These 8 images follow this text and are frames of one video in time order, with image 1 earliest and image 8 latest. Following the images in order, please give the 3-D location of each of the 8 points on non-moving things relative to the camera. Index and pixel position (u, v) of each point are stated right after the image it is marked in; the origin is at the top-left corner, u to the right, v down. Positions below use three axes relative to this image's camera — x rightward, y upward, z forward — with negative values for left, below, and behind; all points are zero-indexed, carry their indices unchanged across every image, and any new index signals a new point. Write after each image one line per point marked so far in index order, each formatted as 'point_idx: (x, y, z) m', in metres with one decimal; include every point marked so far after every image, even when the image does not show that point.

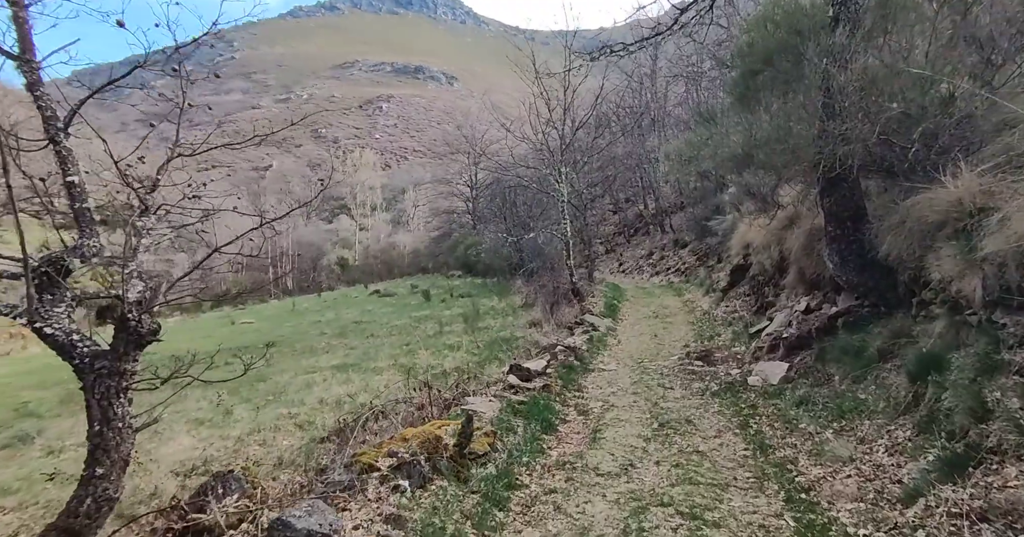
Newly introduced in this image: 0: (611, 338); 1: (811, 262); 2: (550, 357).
0: (+1.9, -1.4, +12.0) m
1: (+4.4, +0.1, +9.1) m
2: (+0.5, -1.3, +9.0) m
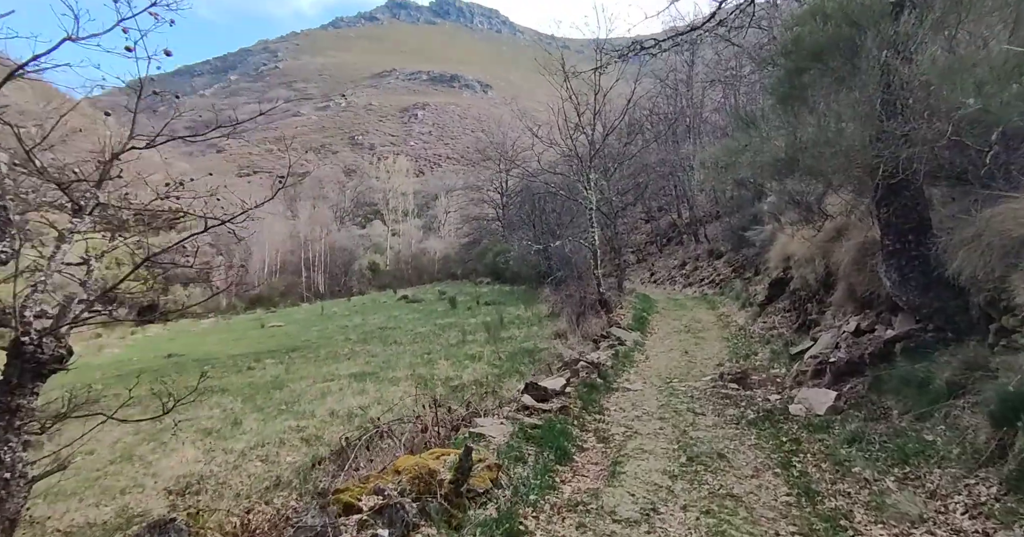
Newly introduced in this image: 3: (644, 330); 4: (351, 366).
0: (+2.3, -1.6, +11.3) m
1: (+4.7, -0.1, +8.3) m
2: (+0.7, -1.5, +8.4) m
3: (+3.0, -1.4, +14.0) m
4: (-4.2, -2.5, +16.3) m
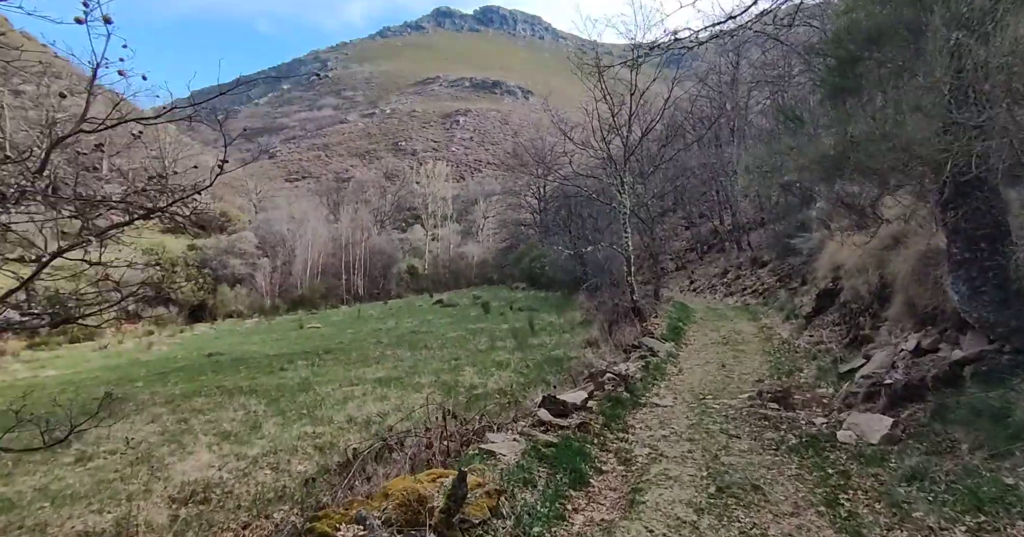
0: (+2.8, -1.7, +10.7) m
1: (+5.0, -0.3, +7.5) m
2: (+1.0, -1.6, +7.9) m
3: (+3.6, -1.5, +13.3) m
4: (-3.5, -2.6, +16.1) m
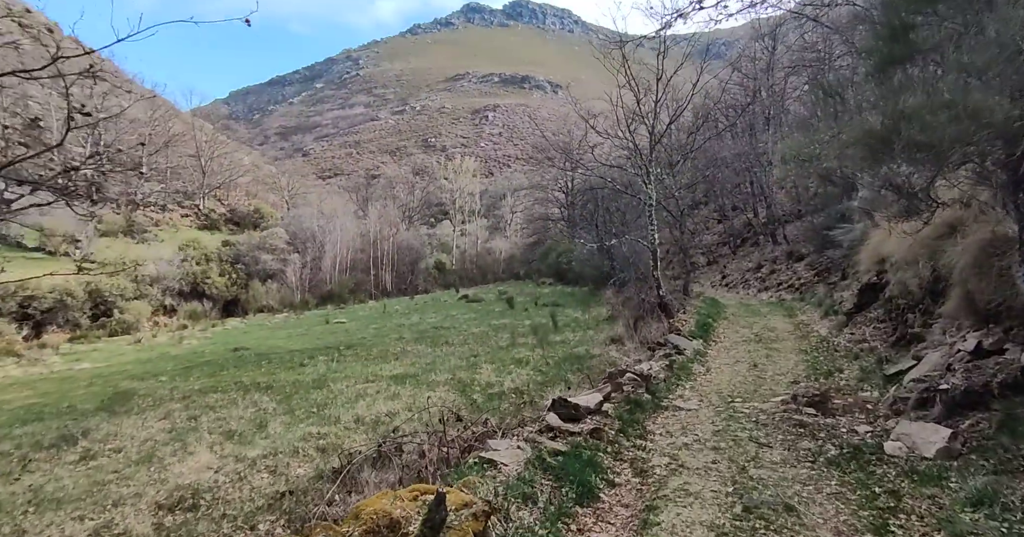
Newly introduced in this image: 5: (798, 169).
0: (+3.0, -1.6, +10.0) m
1: (+5.1, -0.2, +6.8) m
2: (+1.2, -1.5, +7.3) m
3: (+4.0, -1.4, +12.6) m
4: (-2.9, -2.5, +15.7) m
5: (+9.1, +3.1, +19.3) m
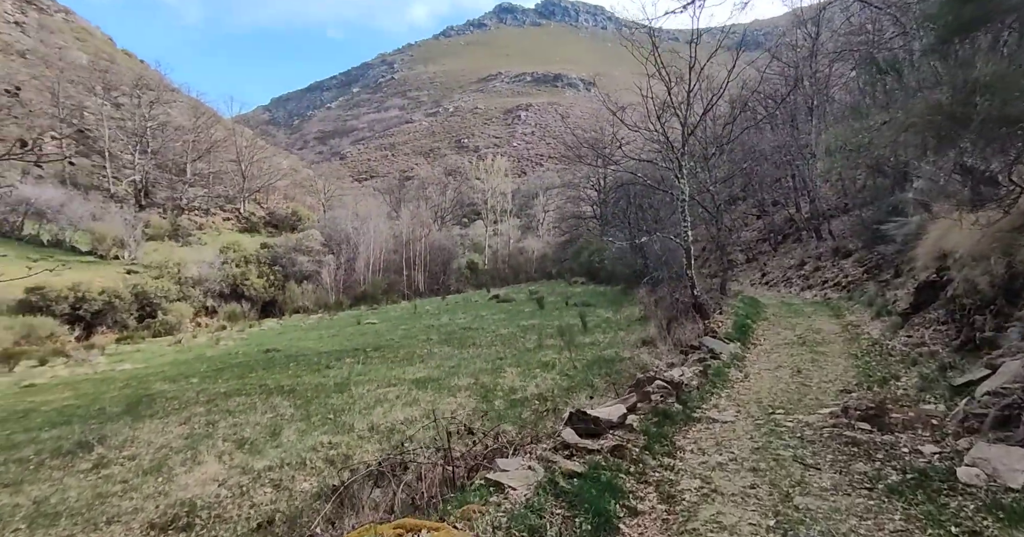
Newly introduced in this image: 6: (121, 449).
0: (+3.4, -1.6, +9.3) m
1: (+5.3, -0.1, +5.9) m
2: (+1.4, -1.4, +6.7) m
3: (+4.5, -1.4, +11.8) m
4: (-2.2, -2.5, +15.3) m
5: (+9.9, +3.2, +18.3) m
6: (-5.7, -2.6, +9.1) m
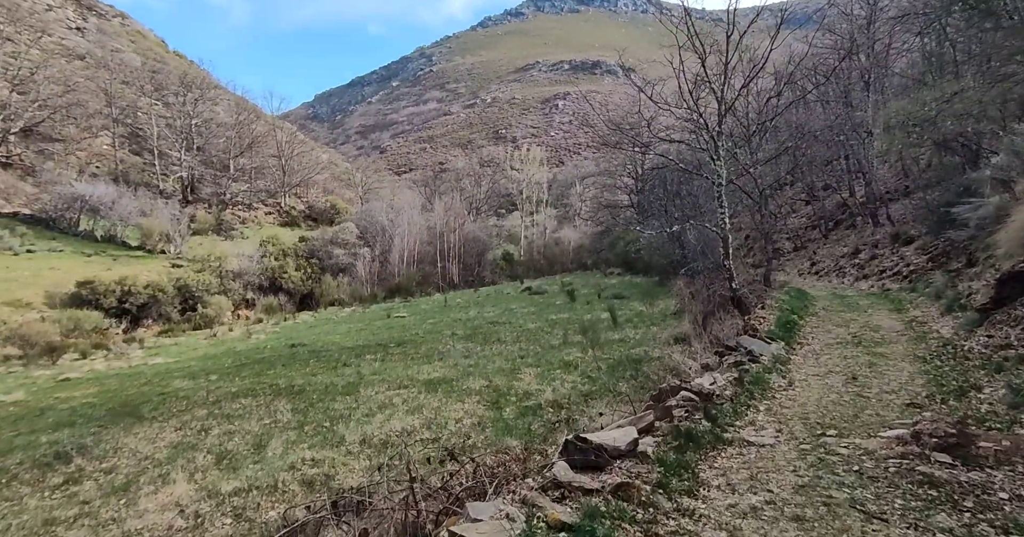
0: (+3.5, -1.5, +8.1) m
1: (+5.2, 0.0, +4.6) m
2: (+1.3, -1.4, +5.6) m
3: (+4.8, -1.2, +10.6) m
4: (-1.7, -2.3, +14.5) m
5: (+10.5, +3.5, +16.6) m
6: (-5.6, -2.6, +8.5) m
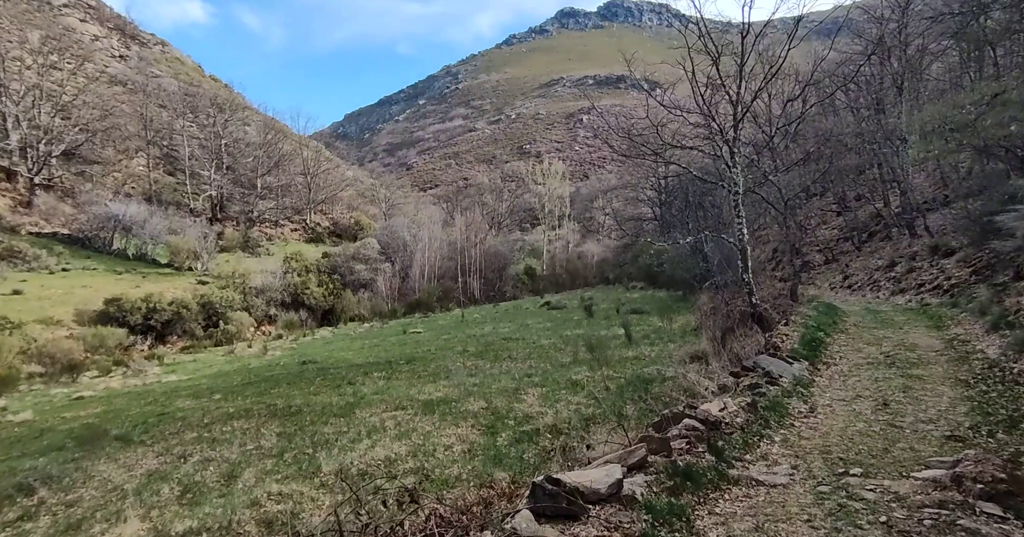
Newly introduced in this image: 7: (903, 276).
0: (+3.4, -1.6, +7.3) m
1: (+4.9, -0.1, +3.8) m
2: (+1.1, -1.5, +4.9) m
3: (+4.8, -1.4, +9.7) m
4: (-1.6, -2.7, +13.9) m
5: (+10.7, +3.2, +15.6) m
6: (-5.7, -2.8, +8.0) m
7: (+10.9, -0.2, +17.5) m
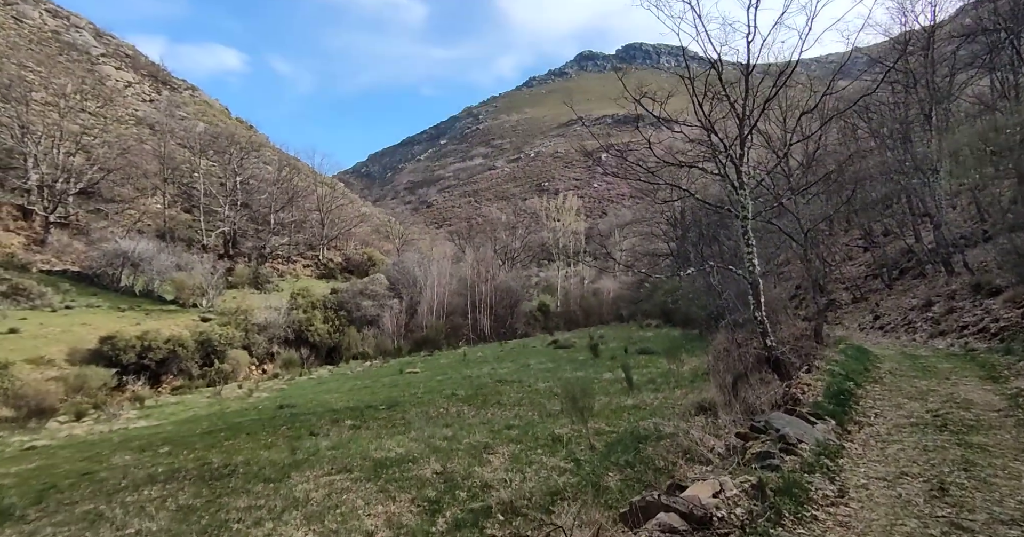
0: (+2.7, -1.9, +5.5) m
1: (+4.1, -0.2, +1.9) m
2: (+0.4, -1.7, +3.1) m
3: (+4.2, -1.9, +7.8) m
4: (-2.0, -3.4, +12.1) m
5: (+10.3, +2.4, +13.8) m
6: (-6.3, -3.2, +6.3) m
7: (+10.5, -1.1, +15.4) m
